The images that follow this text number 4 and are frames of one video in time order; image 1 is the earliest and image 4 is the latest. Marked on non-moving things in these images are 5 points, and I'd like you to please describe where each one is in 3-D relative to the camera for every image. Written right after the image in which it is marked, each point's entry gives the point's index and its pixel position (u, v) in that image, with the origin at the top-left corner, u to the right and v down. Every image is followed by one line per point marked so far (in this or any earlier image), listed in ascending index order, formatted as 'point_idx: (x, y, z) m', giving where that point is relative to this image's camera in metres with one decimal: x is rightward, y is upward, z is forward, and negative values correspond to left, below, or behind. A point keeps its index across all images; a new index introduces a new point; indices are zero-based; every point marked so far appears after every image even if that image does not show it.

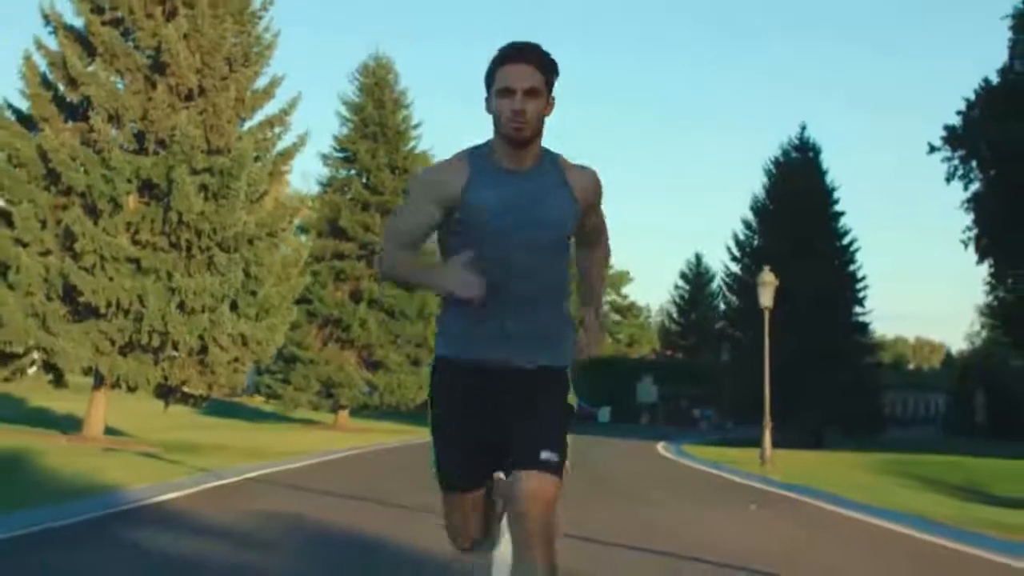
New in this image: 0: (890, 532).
0: (+4.6, -2.9, +18.4) m
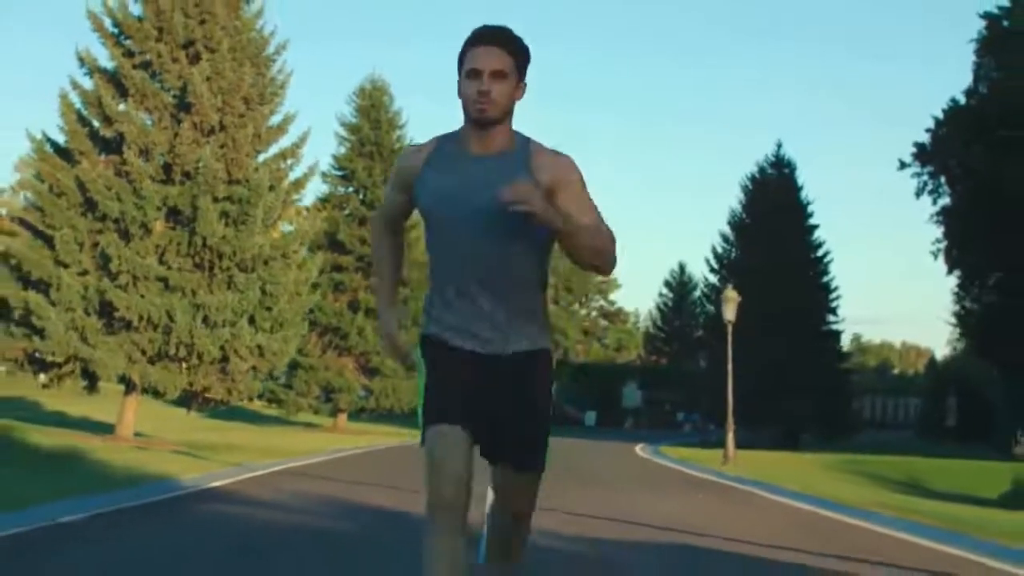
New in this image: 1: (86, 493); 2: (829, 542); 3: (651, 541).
0: (+4.4, -3.2, +21.2) m
1: (-4.7, -2.2, +16.8) m
2: (+3.6, -2.7, +16.7) m
3: (+1.5, -2.4, +14.7) m
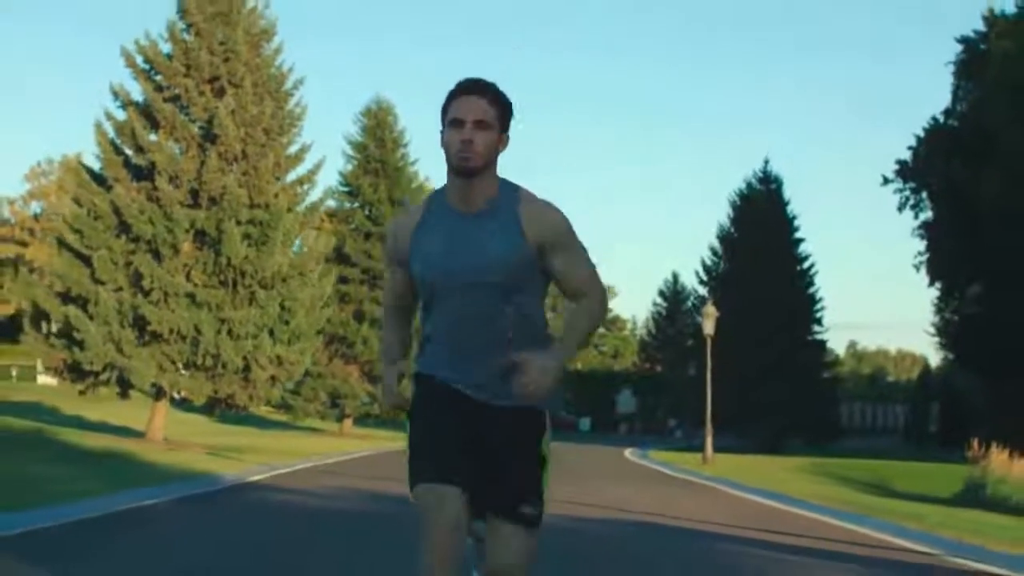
0: (+4.4, -3.5, +23.7) m
1: (-4.7, -2.5, +19.2) m
2: (+3.5, -3.0, +19.2) m
3: (+1.4, -2.7, +17.2) m
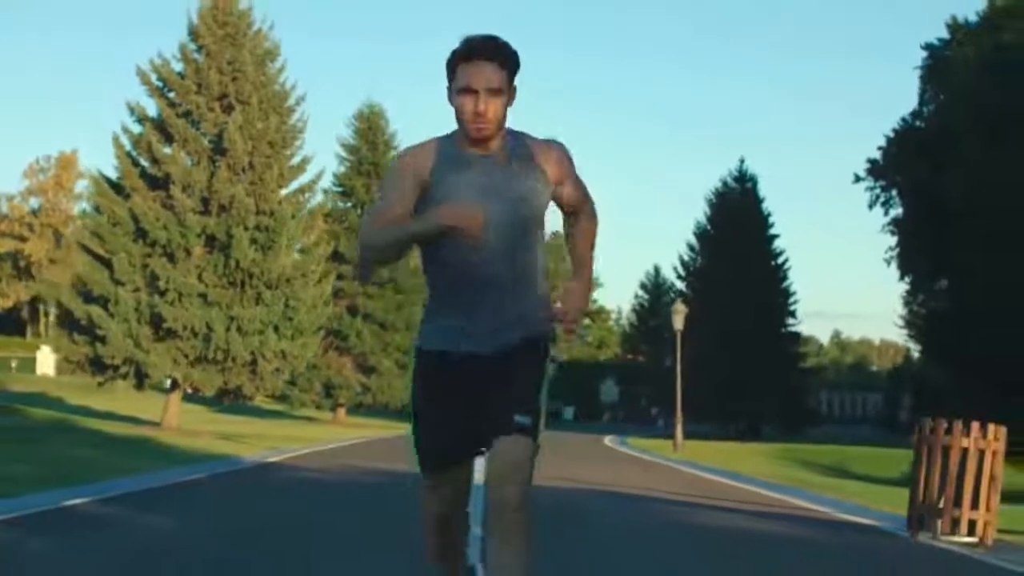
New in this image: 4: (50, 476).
0: (+4.1, -3.5, +26.3) m
1: (-5.0, -2.6, +21.8) m
2: (+3.3, -3.1, +21.8) m
3: (+1.2, -2.7, +19.8) m
4: (-5.9, -2.4, +19.5) m
